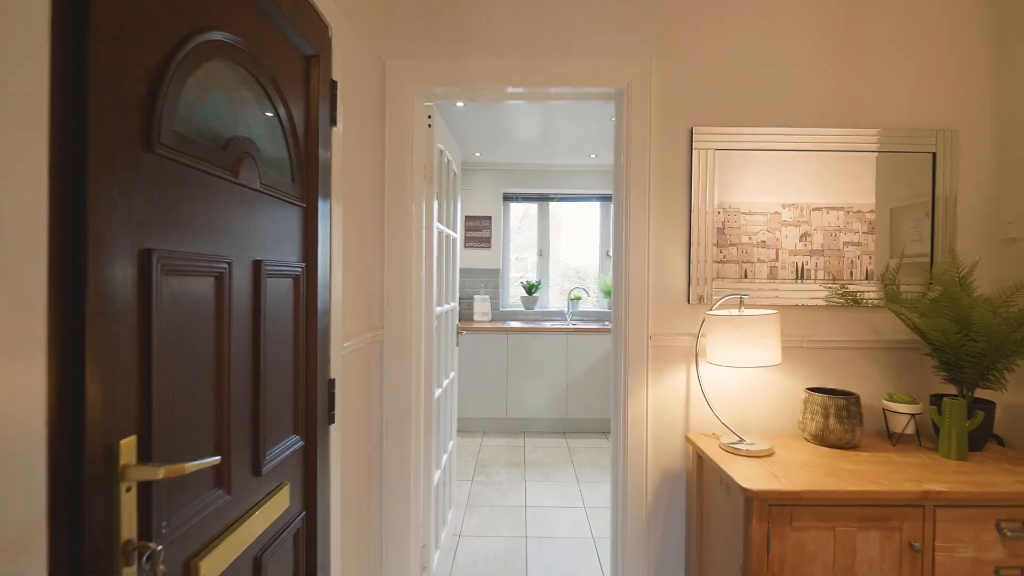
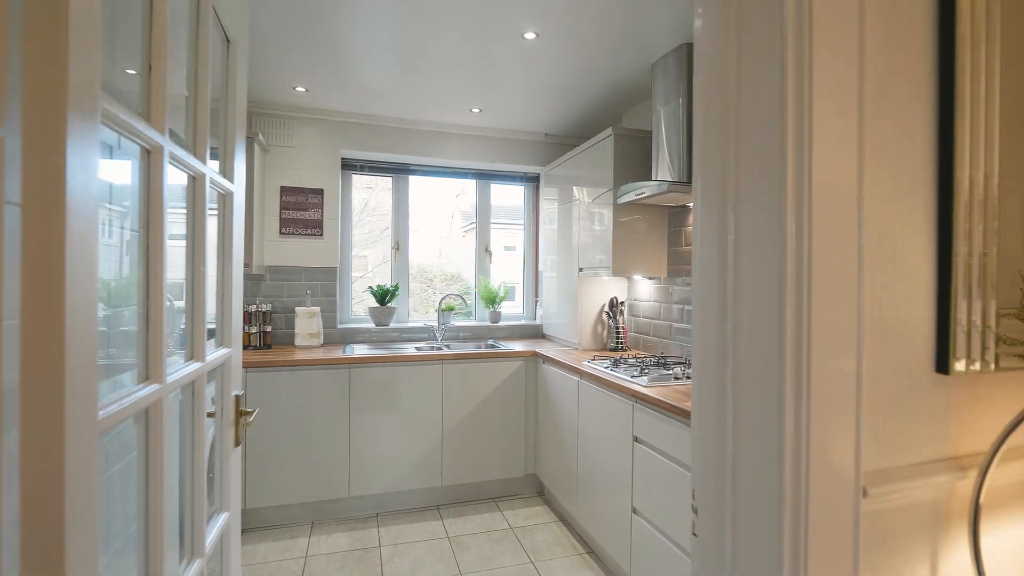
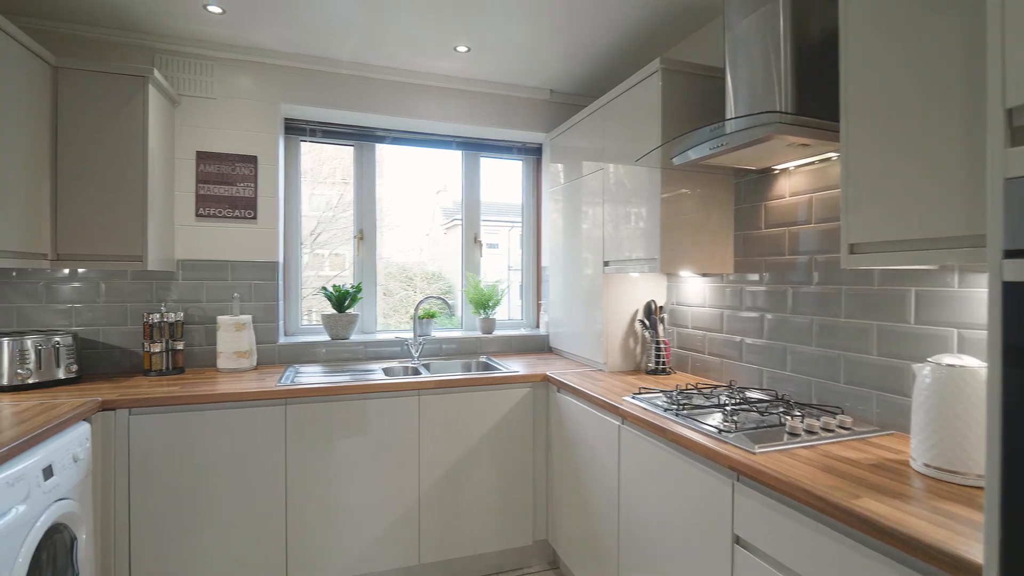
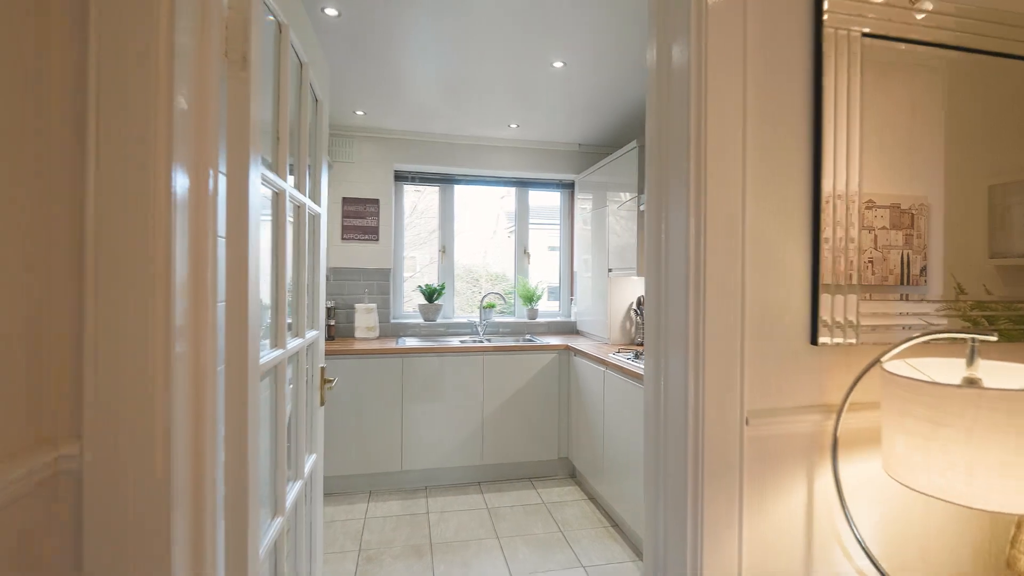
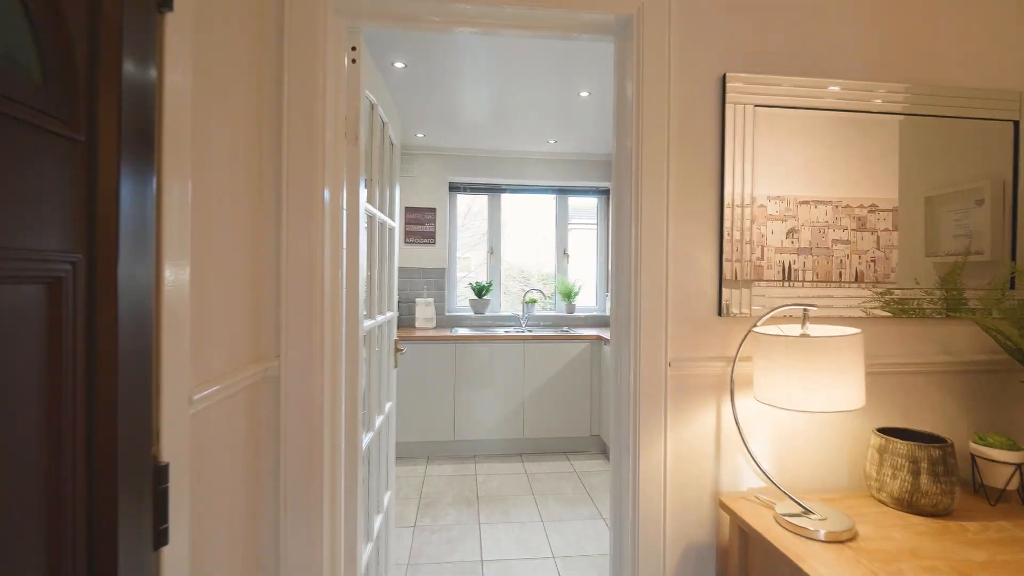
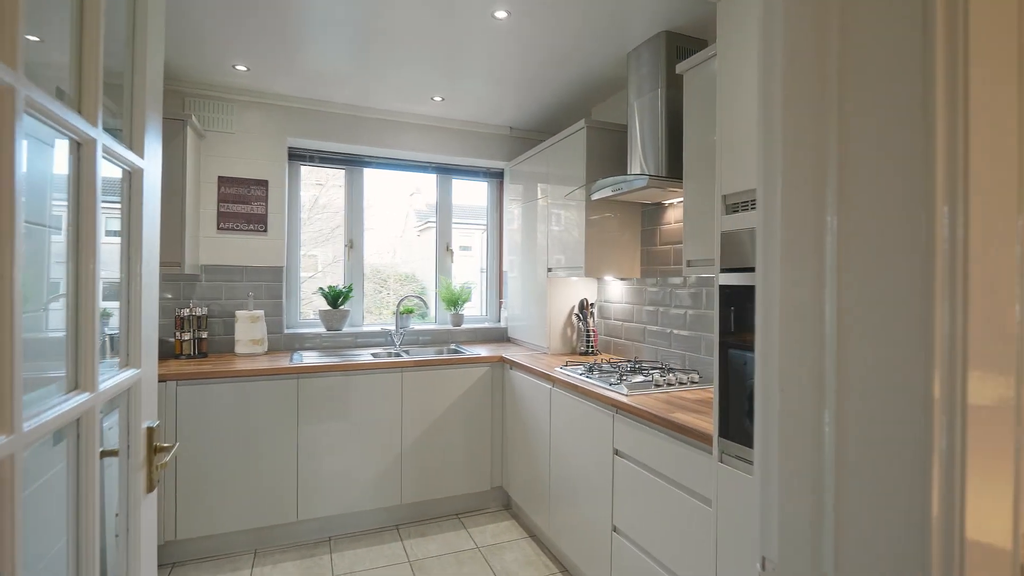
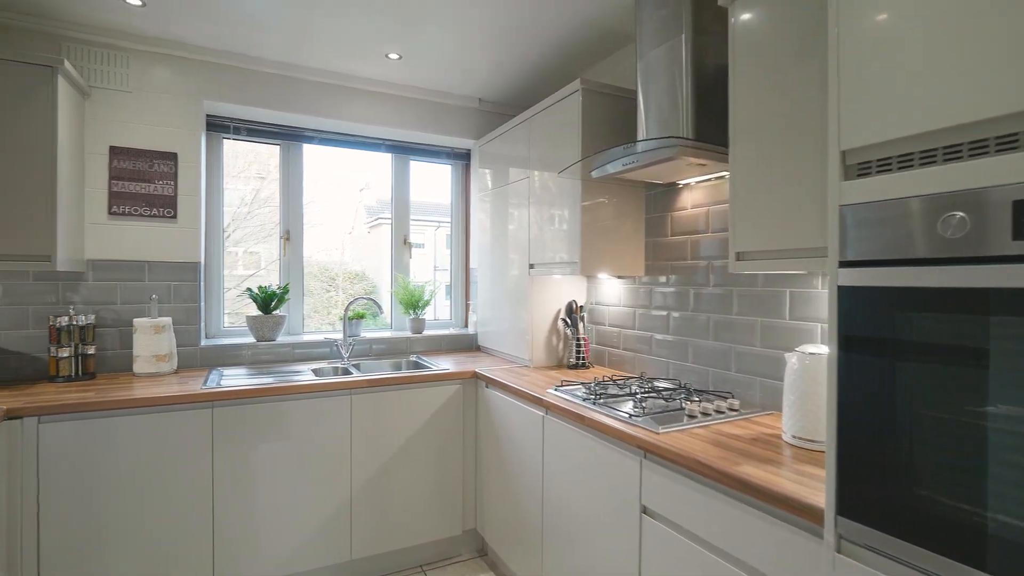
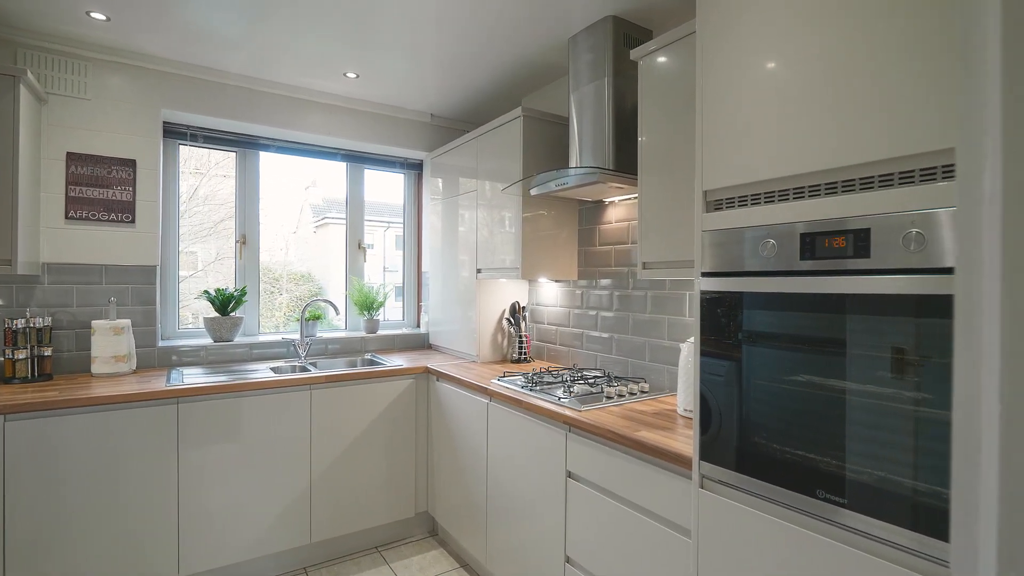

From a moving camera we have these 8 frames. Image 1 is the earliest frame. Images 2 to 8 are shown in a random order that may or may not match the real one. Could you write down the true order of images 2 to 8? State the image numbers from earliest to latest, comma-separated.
5, 4, 2, 6, 8, 7, 3
